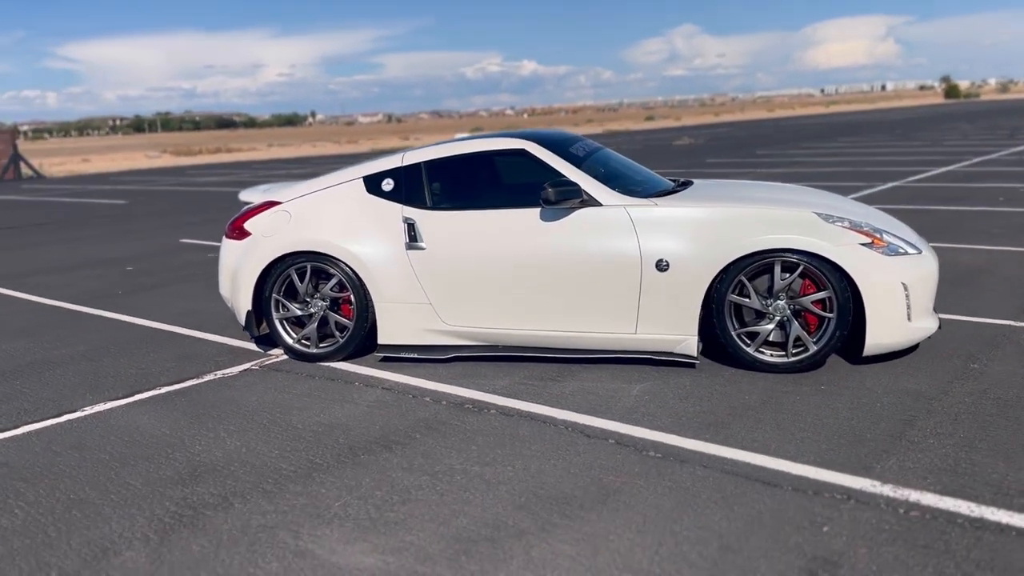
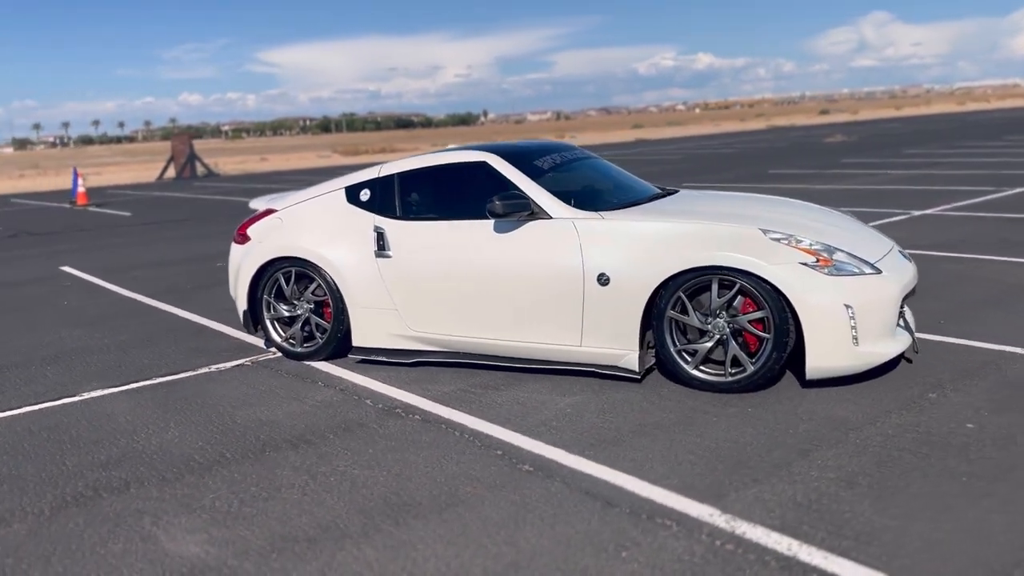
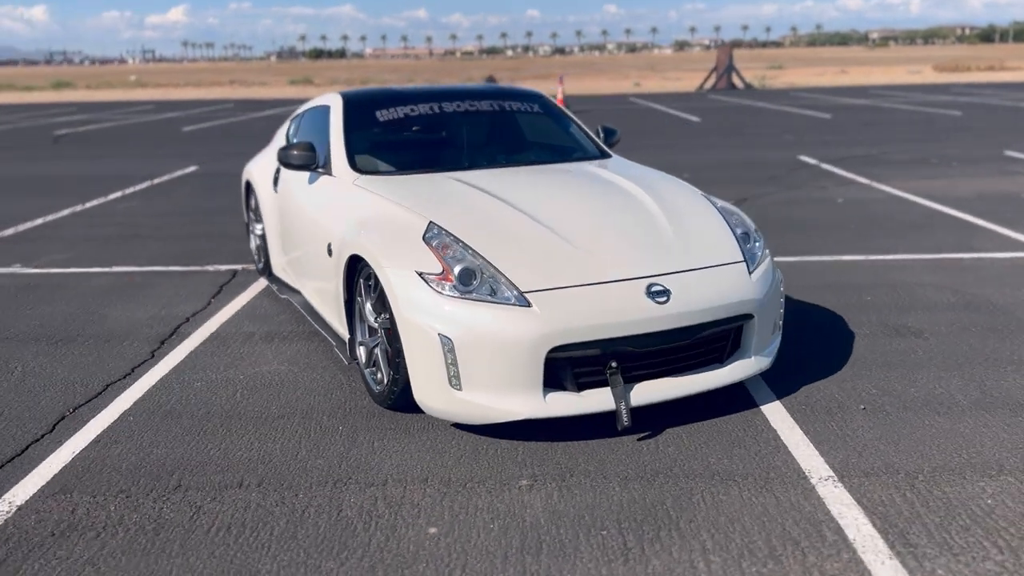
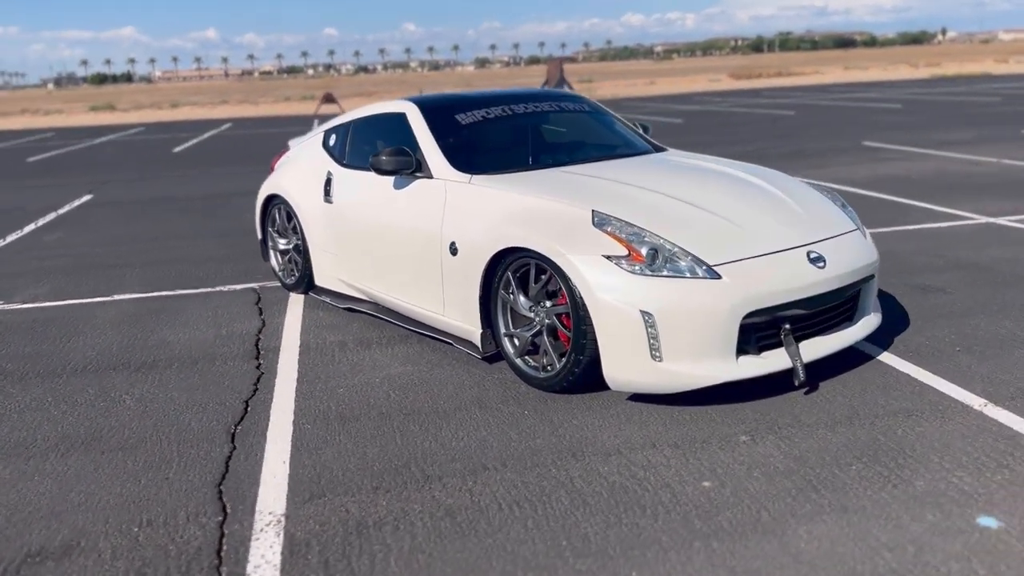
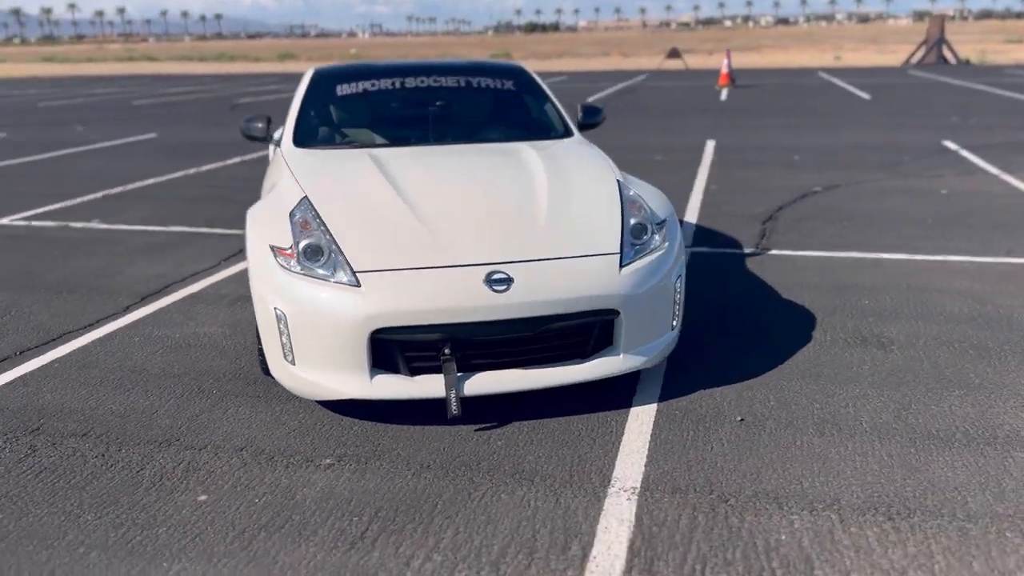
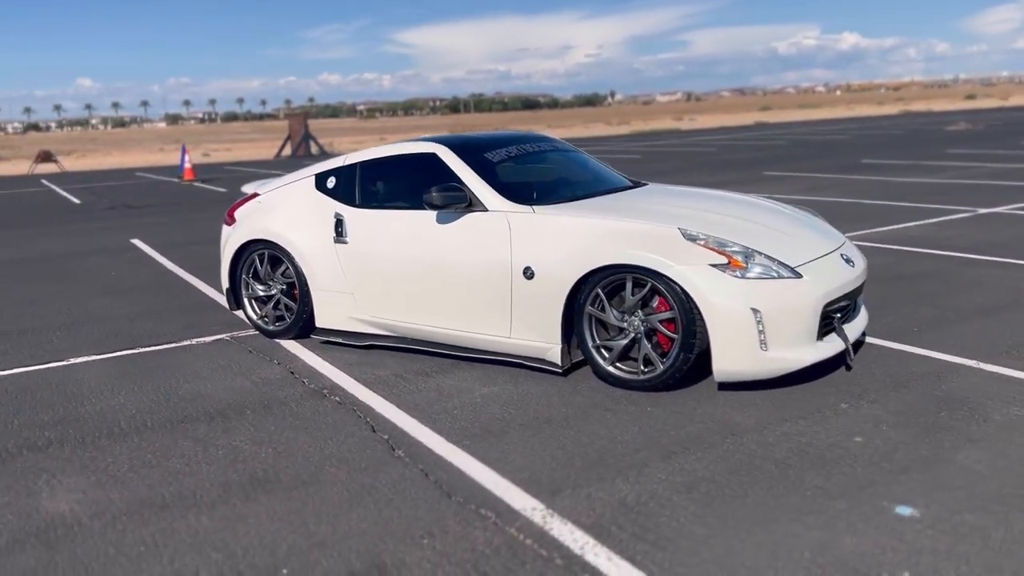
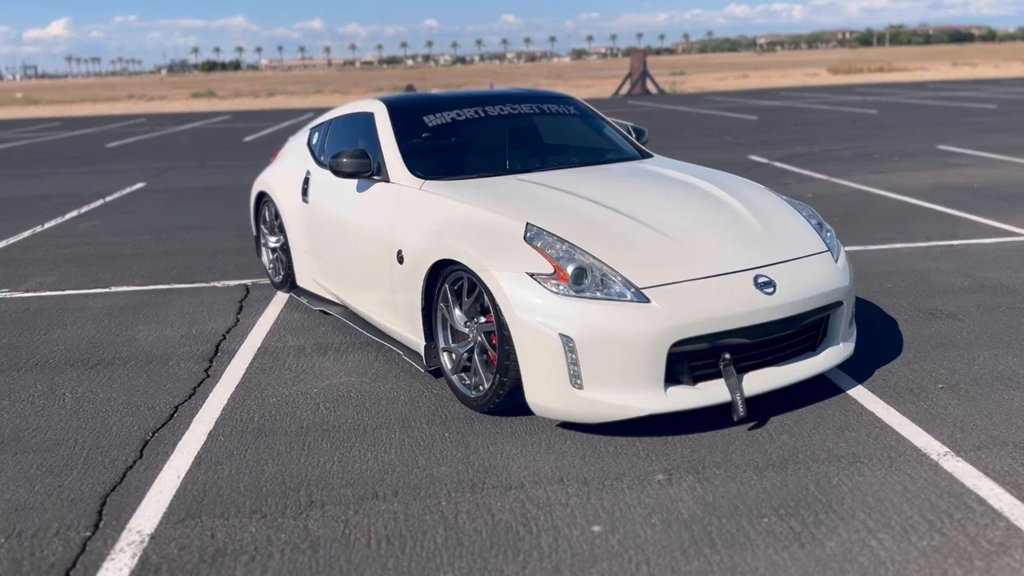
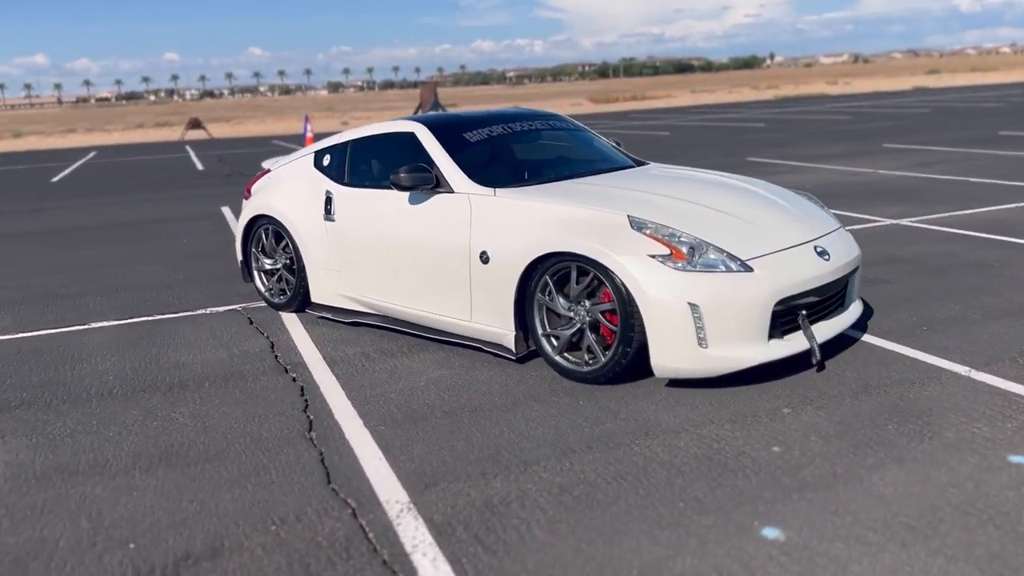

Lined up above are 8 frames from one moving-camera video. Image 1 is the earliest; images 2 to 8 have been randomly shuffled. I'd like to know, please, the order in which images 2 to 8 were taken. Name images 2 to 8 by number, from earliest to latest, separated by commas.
2, 6, 8, 4, 7, 3, 5
